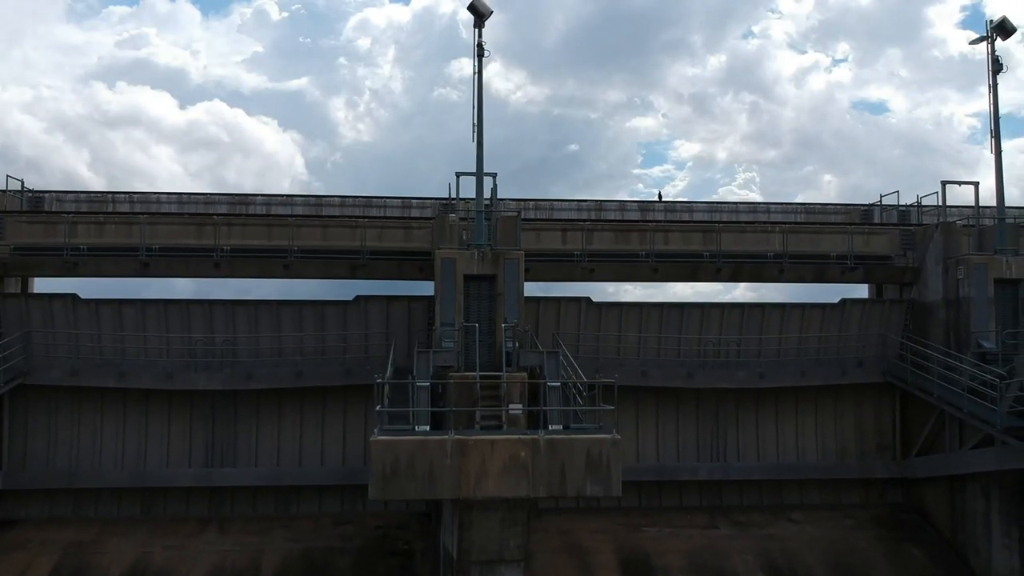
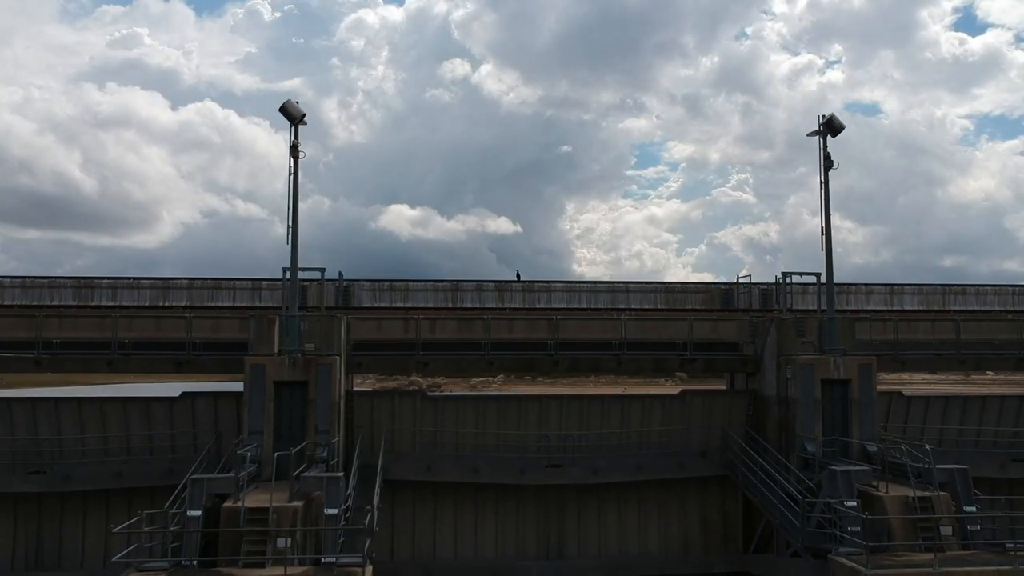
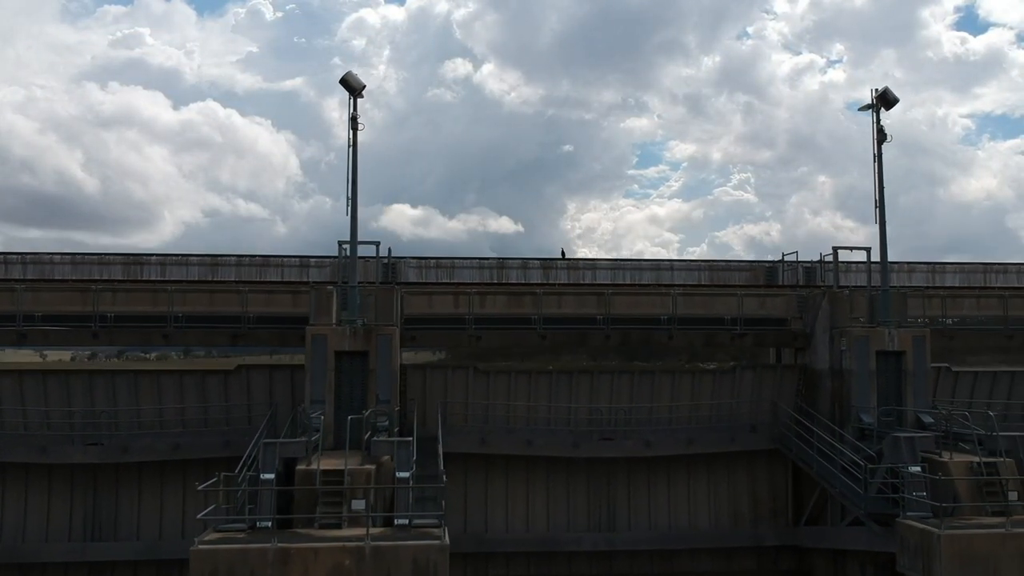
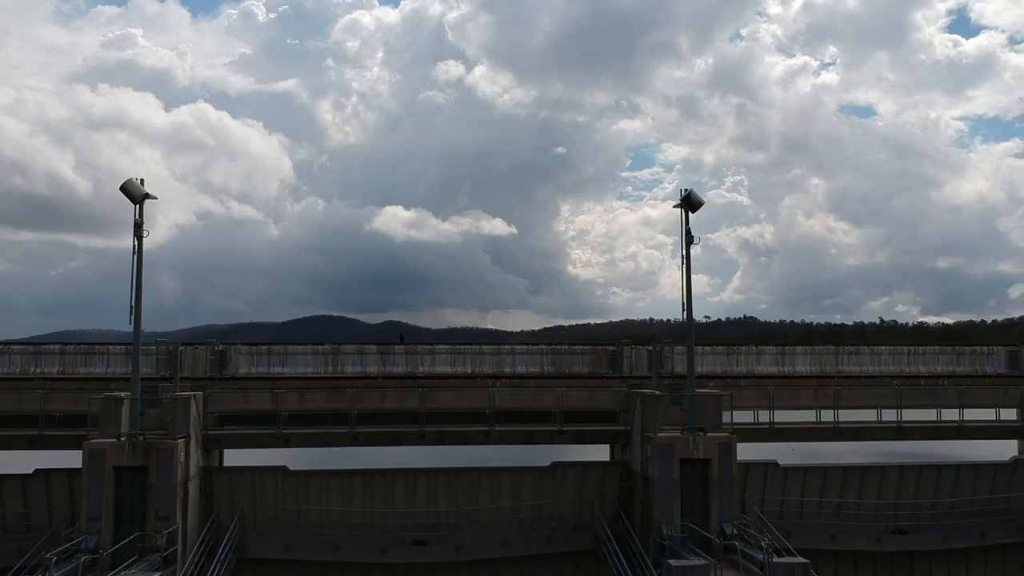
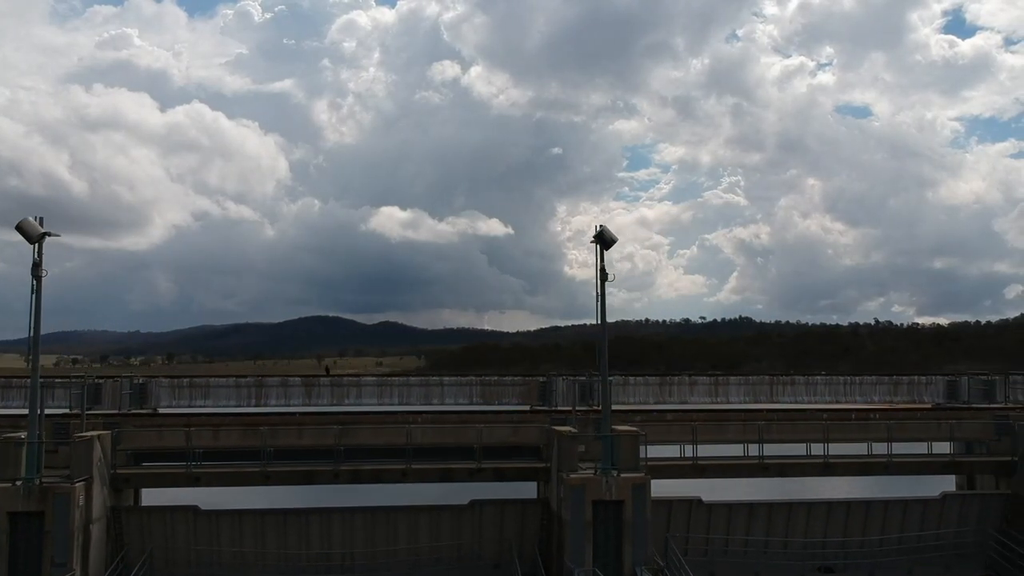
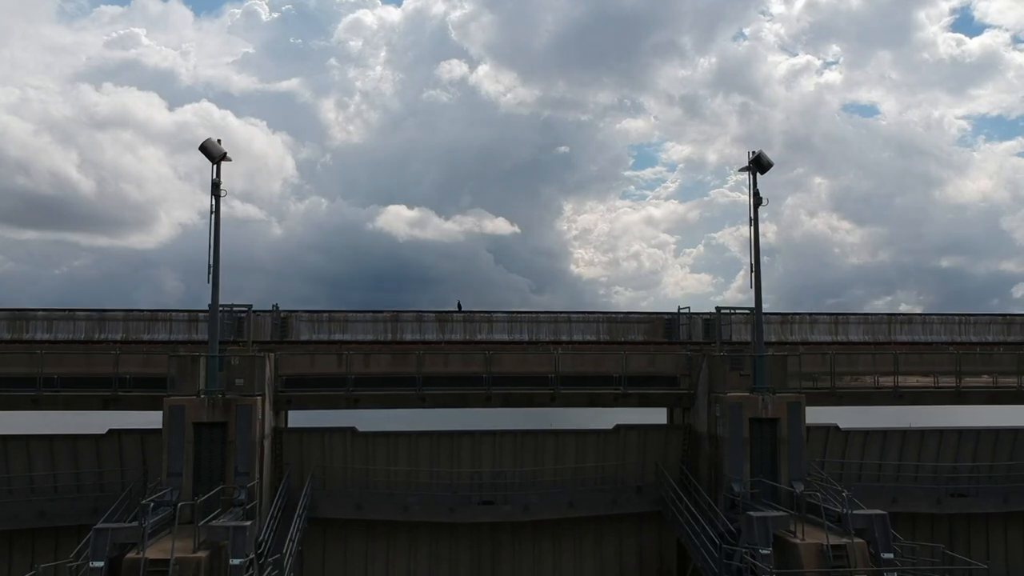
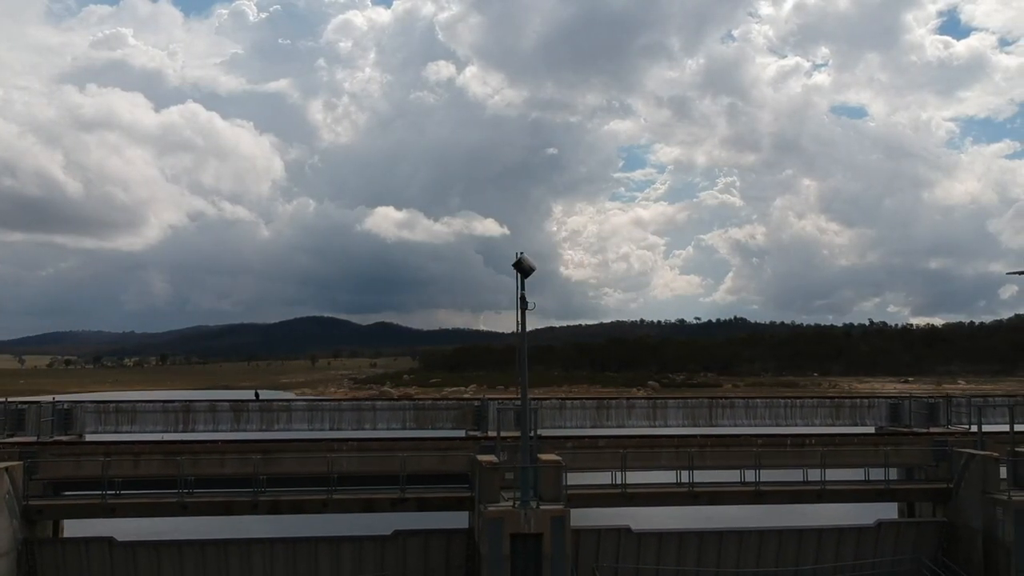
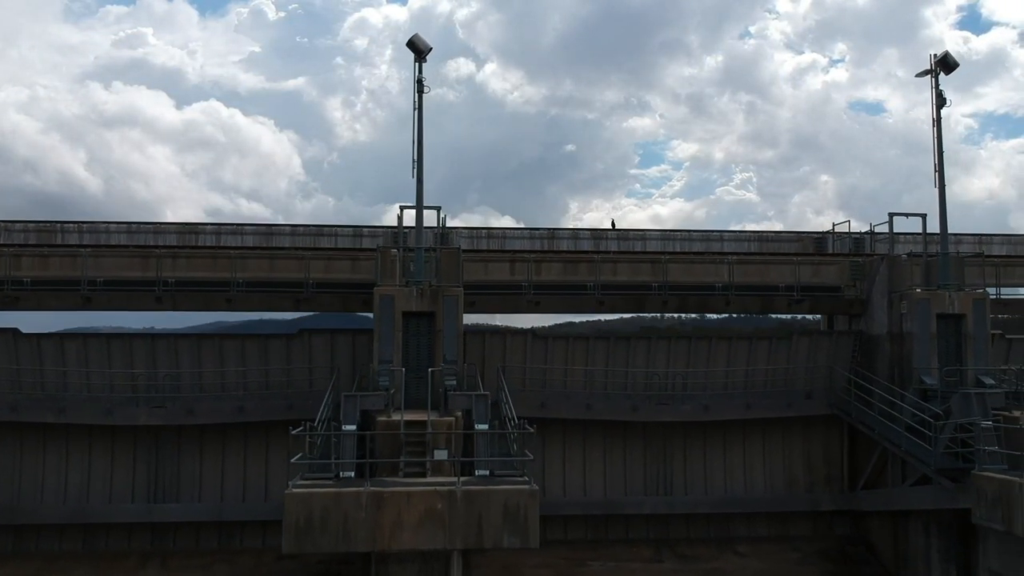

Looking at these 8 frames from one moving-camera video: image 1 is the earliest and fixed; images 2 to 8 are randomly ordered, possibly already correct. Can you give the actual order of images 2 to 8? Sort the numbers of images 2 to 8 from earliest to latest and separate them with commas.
8, 3, 2, 6, 4, 5, 7
